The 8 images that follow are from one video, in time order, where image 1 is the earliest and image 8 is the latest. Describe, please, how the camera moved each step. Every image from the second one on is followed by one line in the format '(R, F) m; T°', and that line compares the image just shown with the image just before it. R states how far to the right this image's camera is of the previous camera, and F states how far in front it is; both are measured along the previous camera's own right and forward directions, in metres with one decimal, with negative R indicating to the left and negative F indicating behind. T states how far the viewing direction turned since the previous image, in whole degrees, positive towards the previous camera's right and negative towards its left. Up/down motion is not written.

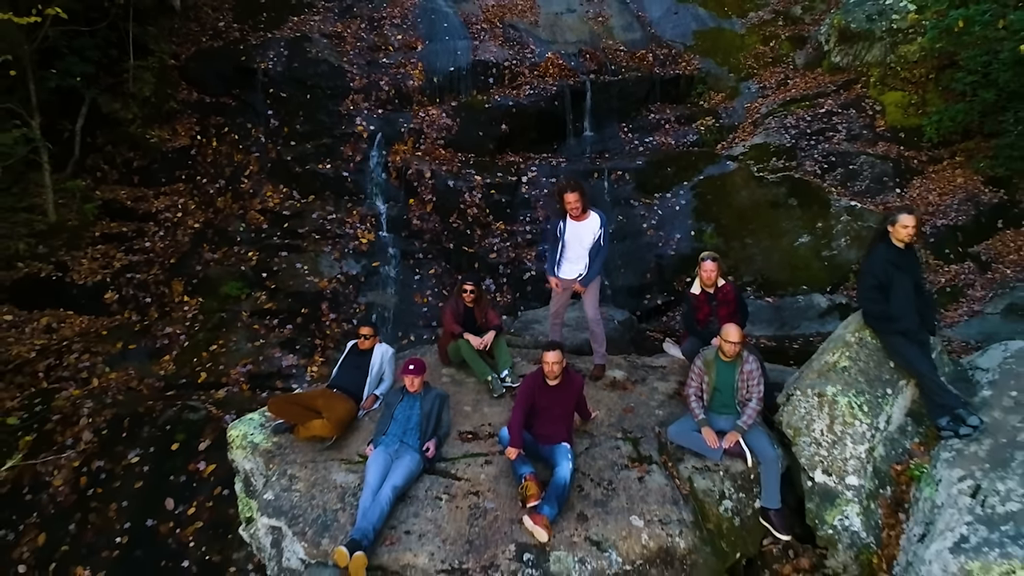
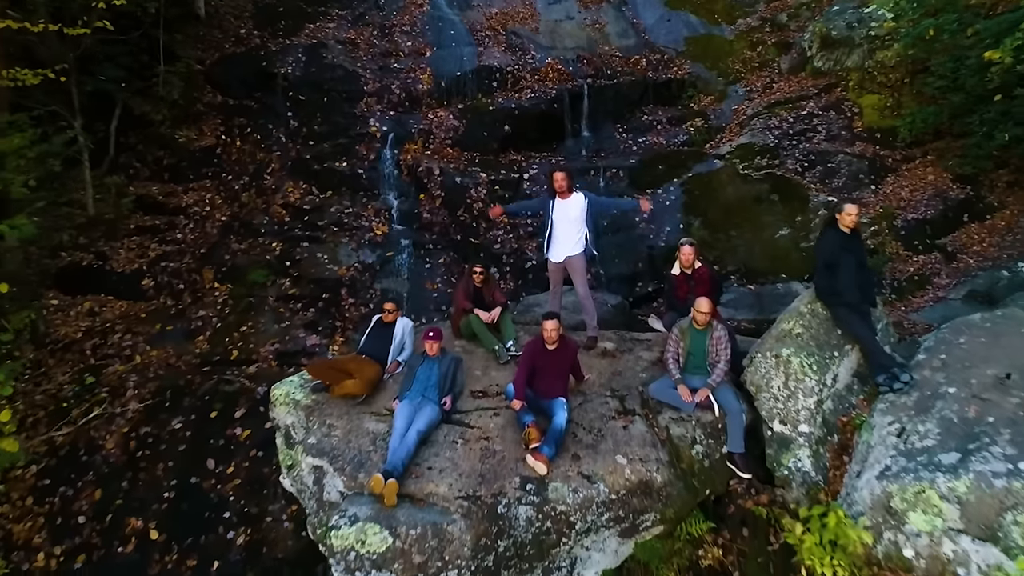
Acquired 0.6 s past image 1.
(0.0, -0.5) m; 0°
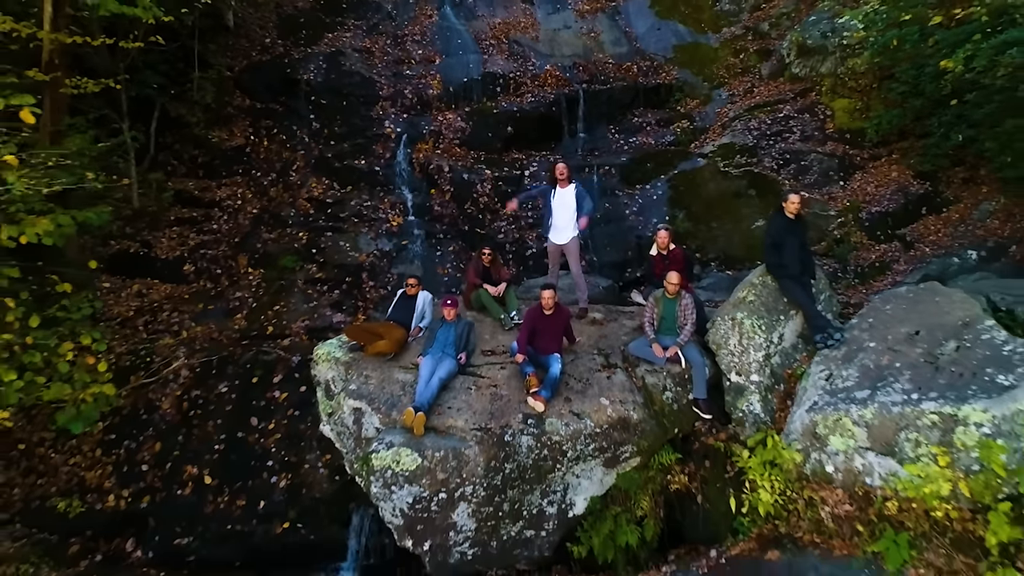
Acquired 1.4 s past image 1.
(0.0, -0.7) m; 0°
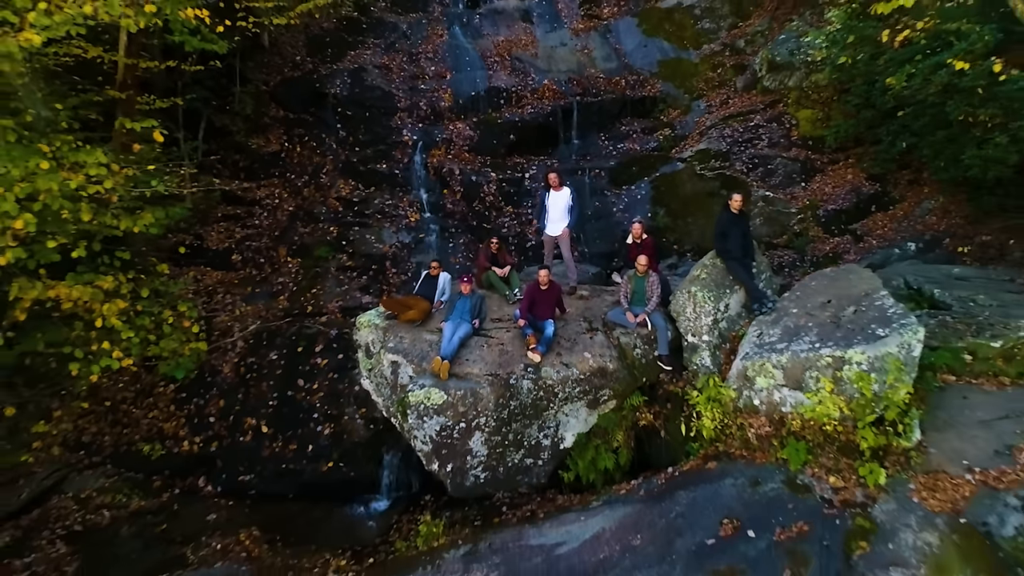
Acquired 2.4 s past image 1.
(0.0, -1.1) m; 0°
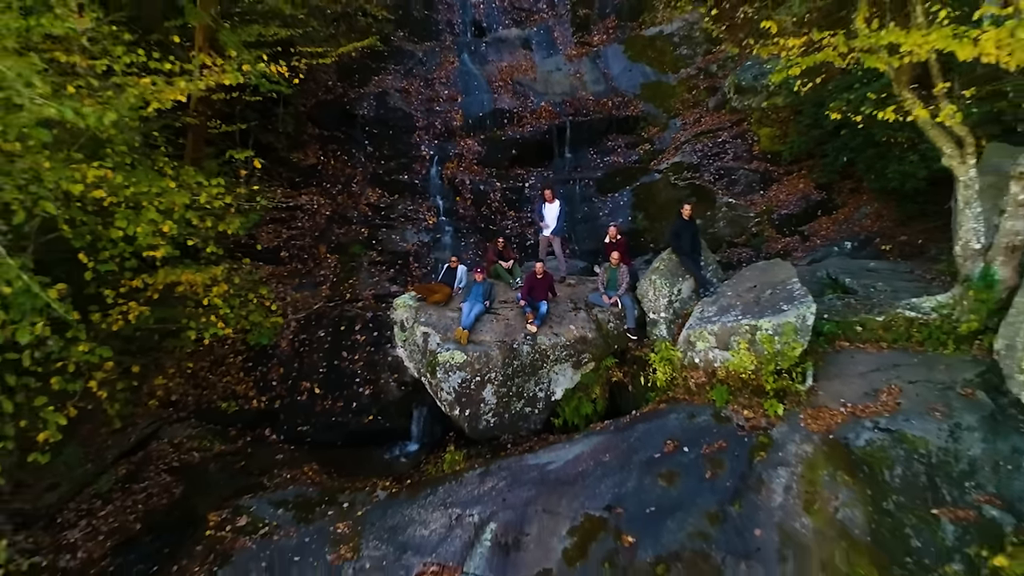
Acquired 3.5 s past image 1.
(0.0, -1.6) m; 0°
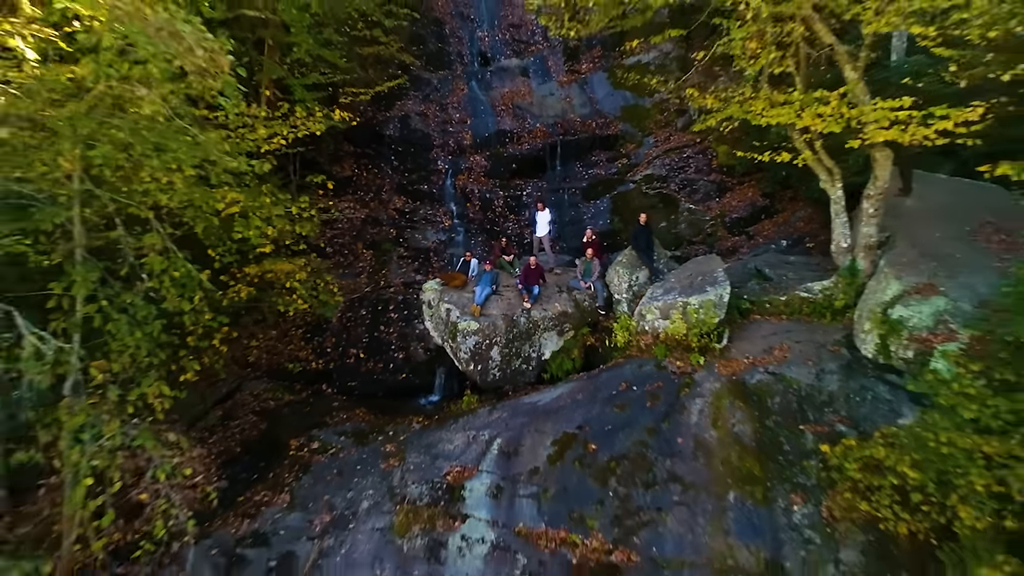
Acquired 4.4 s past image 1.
(0.0, -2.4) m; 0°
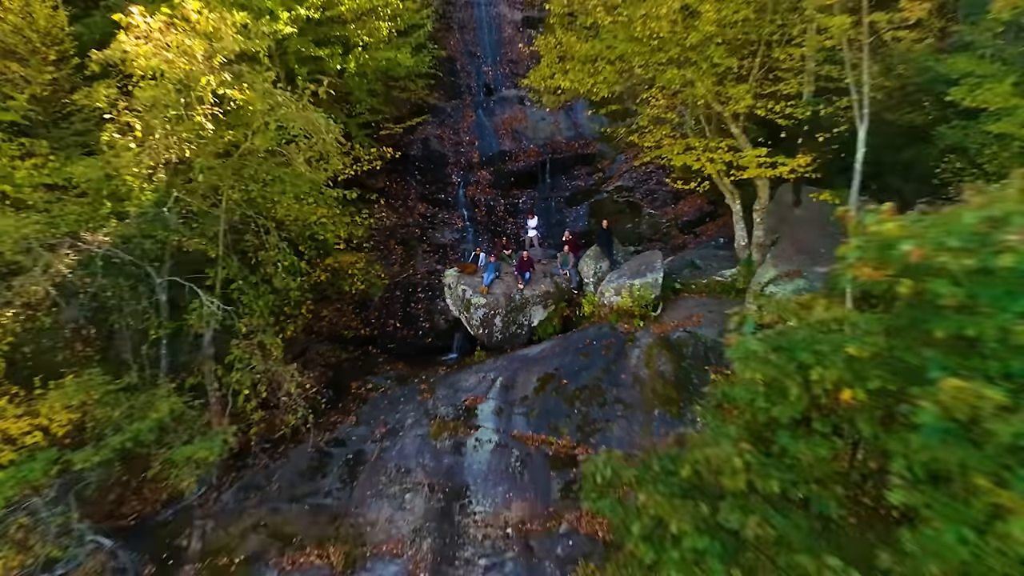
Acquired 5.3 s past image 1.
(+0.1, -3.5) m; 0°
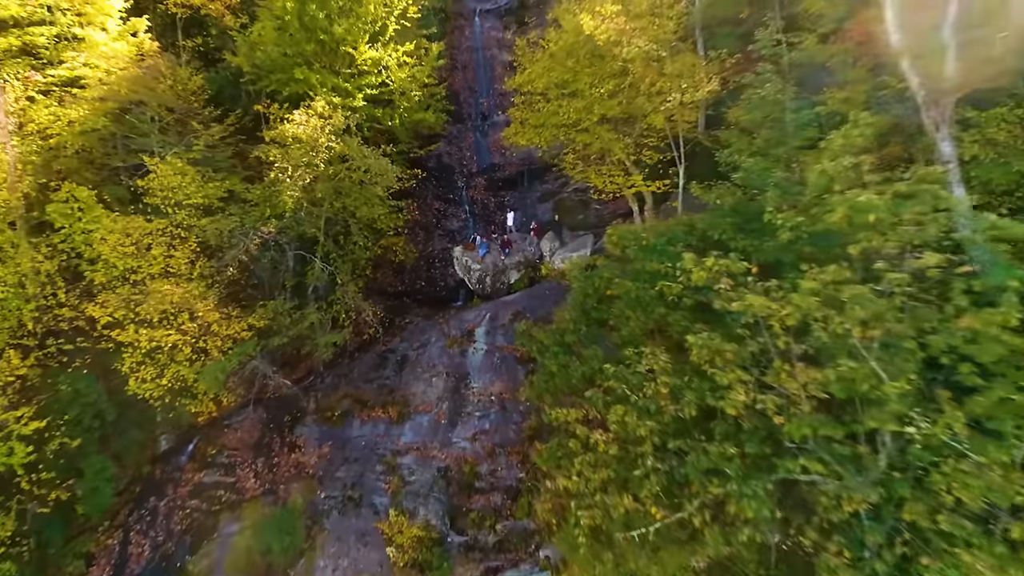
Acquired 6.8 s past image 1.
(+0.5, -7.1) m; 0°
